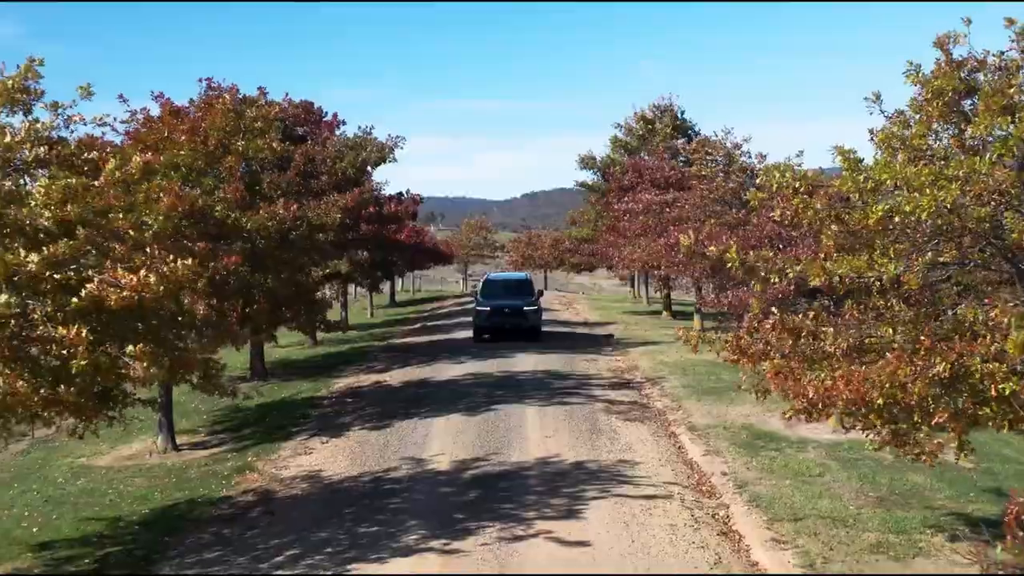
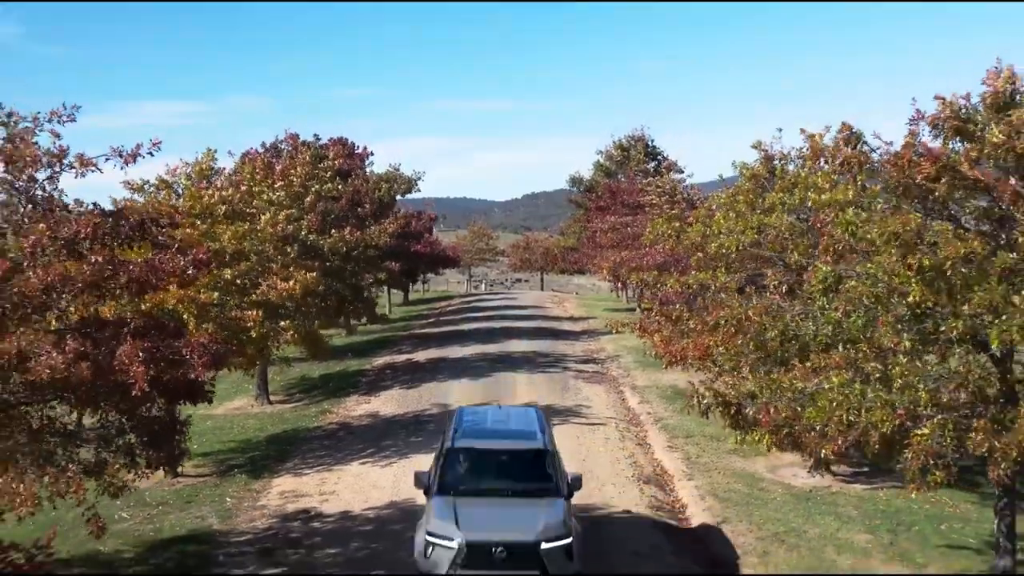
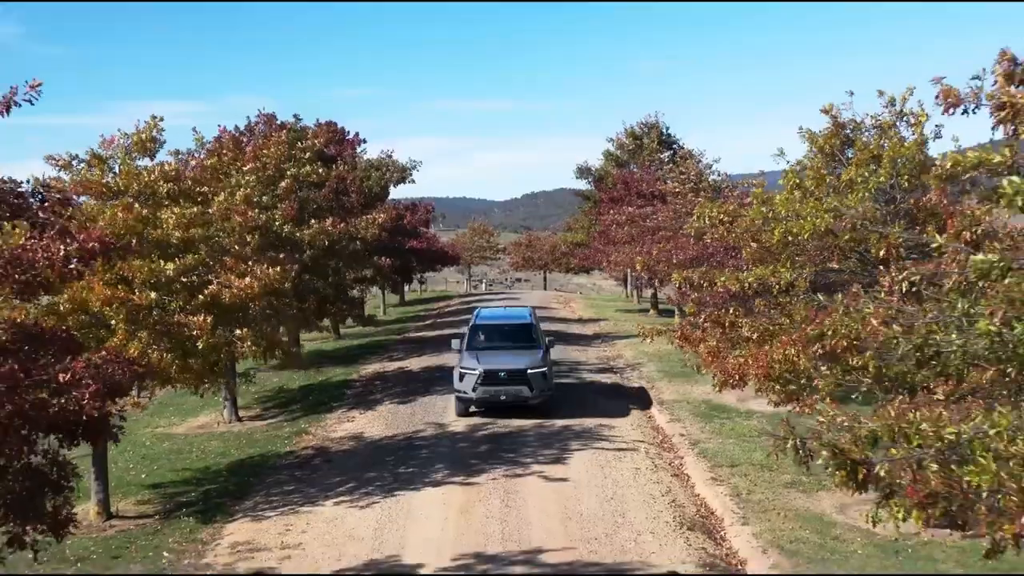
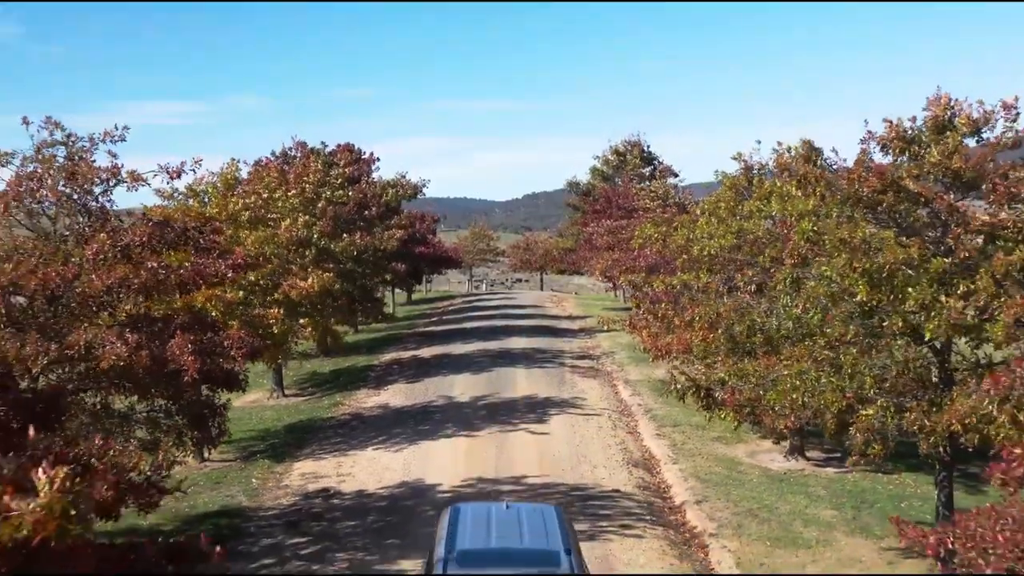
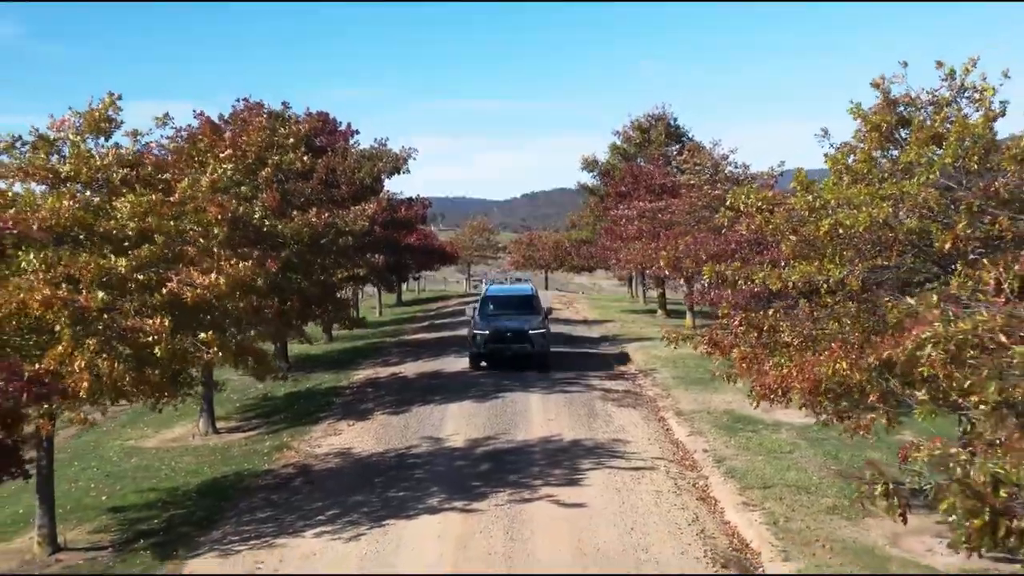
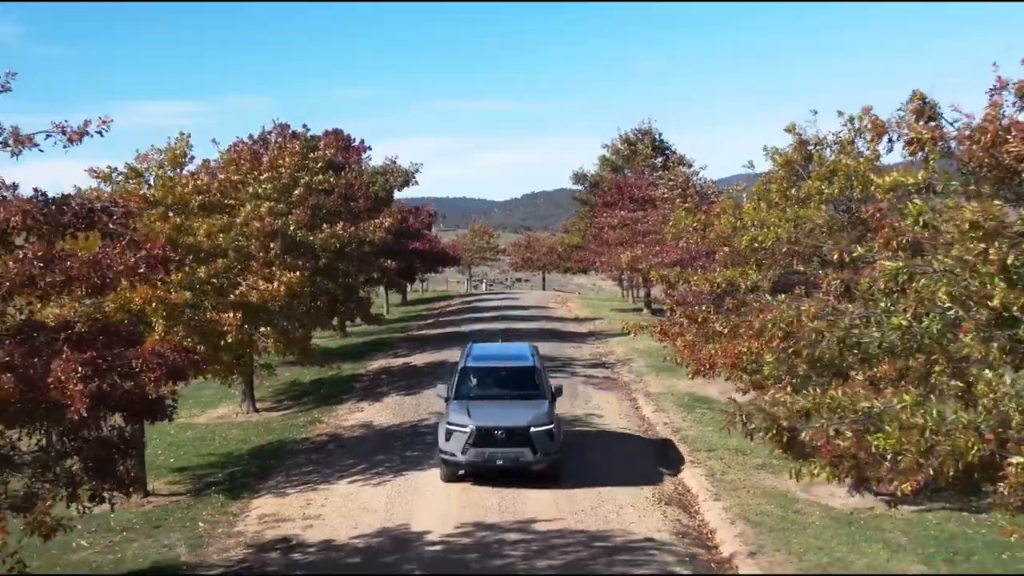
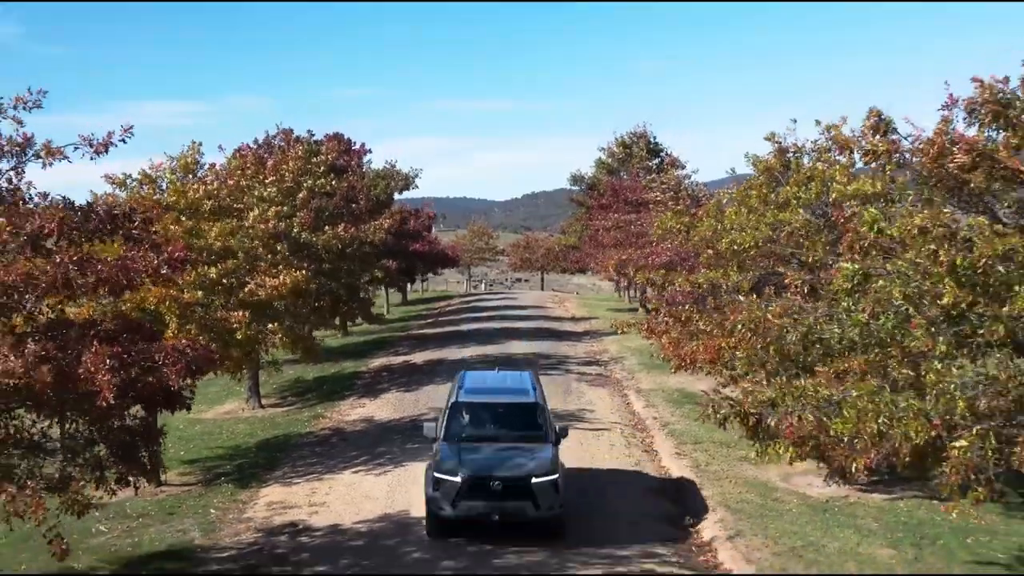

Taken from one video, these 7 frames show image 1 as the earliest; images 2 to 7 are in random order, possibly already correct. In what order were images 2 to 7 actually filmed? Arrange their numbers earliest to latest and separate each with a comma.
5, 3, 6, 7, 2, 4
